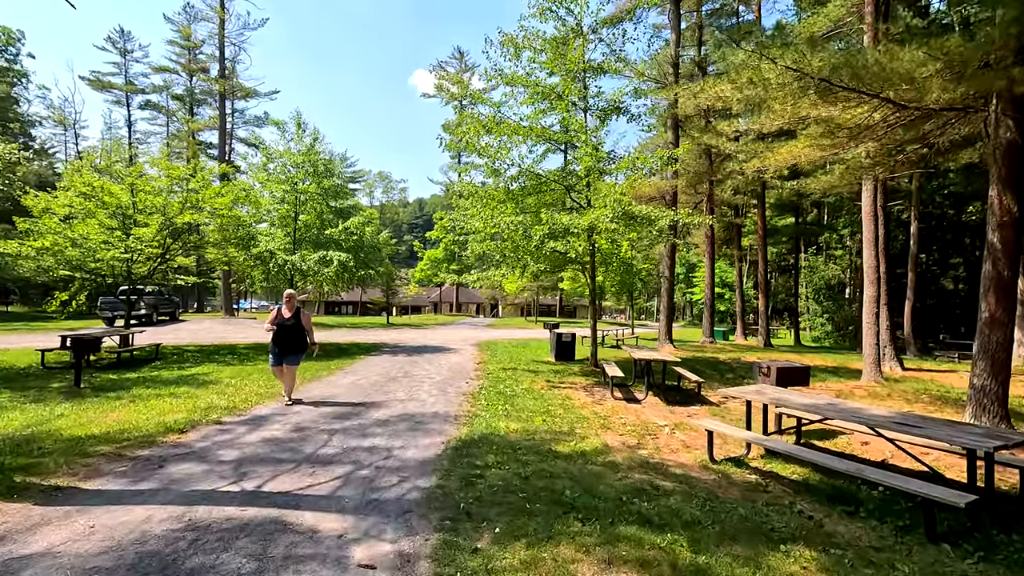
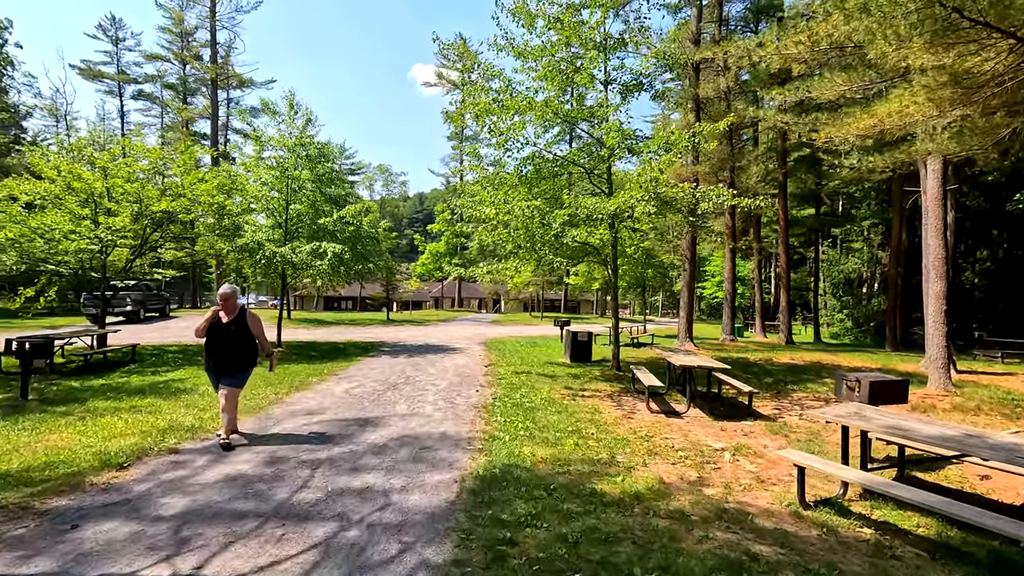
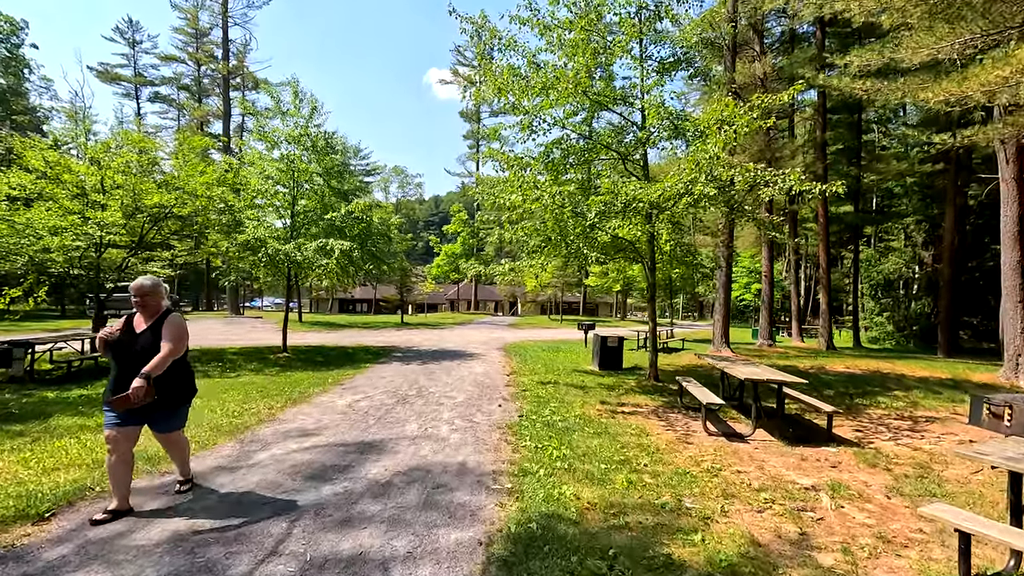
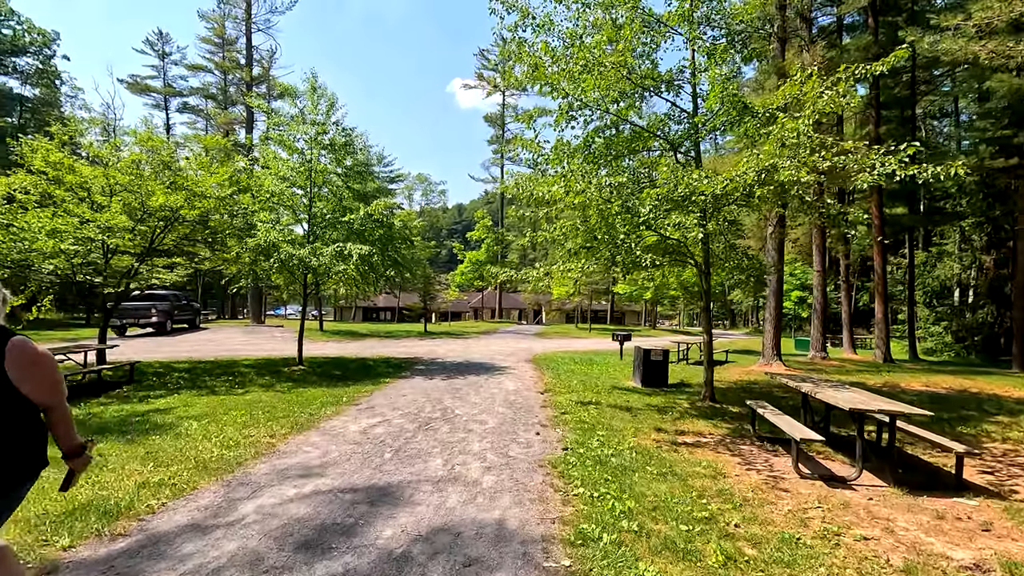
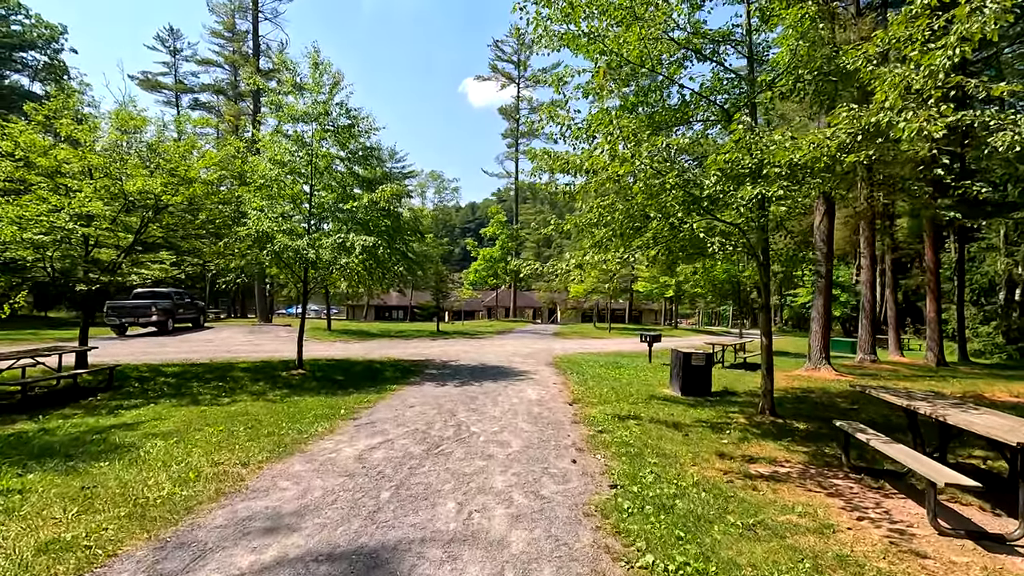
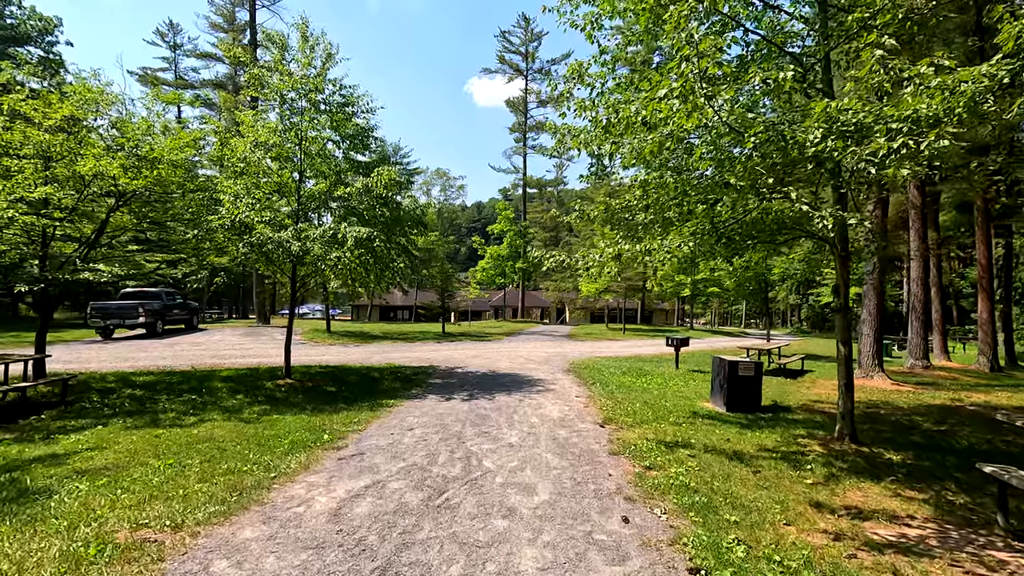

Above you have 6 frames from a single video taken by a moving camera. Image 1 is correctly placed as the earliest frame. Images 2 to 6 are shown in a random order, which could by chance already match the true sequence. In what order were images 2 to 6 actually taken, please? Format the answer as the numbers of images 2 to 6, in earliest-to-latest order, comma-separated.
2, 3, 4, 5, 6
